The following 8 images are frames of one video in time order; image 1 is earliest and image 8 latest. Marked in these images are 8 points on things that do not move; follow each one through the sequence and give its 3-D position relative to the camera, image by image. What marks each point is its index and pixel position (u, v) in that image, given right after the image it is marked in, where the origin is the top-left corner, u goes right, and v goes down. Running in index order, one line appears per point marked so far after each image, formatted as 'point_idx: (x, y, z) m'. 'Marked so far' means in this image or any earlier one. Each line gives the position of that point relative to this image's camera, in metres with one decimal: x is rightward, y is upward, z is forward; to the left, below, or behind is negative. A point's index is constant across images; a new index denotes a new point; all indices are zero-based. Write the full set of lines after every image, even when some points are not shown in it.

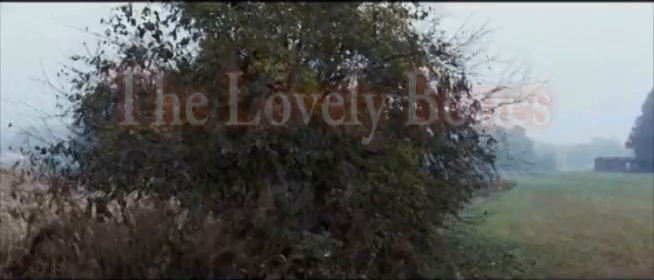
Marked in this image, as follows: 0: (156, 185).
0: (-2.3, -0.6, +10.2) m
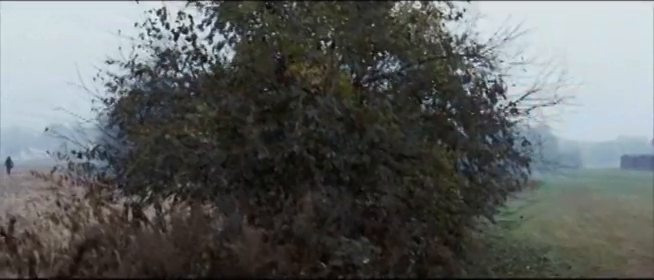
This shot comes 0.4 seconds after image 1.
0: (-1.8, -0.7, +10.2) m
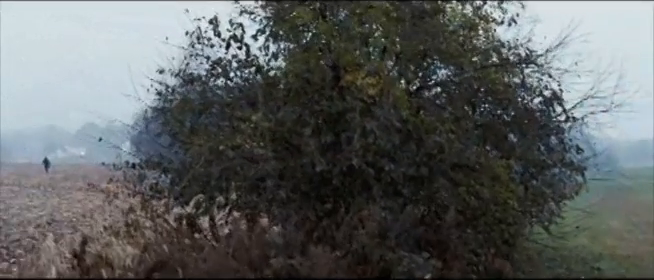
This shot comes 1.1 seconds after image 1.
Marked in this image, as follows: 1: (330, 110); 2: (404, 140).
0: (-1.1, -0.9, +10.1) m
1: (+0.1, +0.4, +9.8) m
2: (+1.0, 0.0, +9.7) m
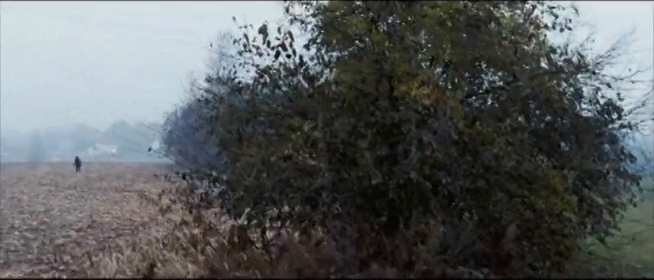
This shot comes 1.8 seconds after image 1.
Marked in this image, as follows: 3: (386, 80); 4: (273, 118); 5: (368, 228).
0: (-0.3, -1.0, +10.0) m
1: (+0.8, +0.3, +9.6) m
2: (+1.7, -0.2, +9.6) m
3: (+0.8, +0.8, +9.9) m
4: (-0.9, +0.4, +11.1) m
5: (+0.5, -1.1, +9.6) m
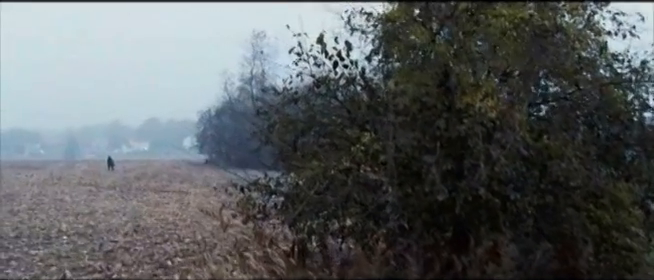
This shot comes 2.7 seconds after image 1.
0: (+0.5, -1.2, +9.8) m
1: (+1.6, +0.1, +9.4) m
2: (+2.6, -0.3, +9.3) m
3: (+1.6, +0.6, +9.7) m
4: (0.0, +0.2, +10.9) m
5: (+1.3, -1.3, +9.4) m
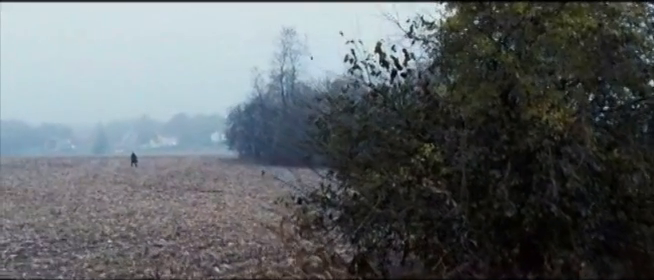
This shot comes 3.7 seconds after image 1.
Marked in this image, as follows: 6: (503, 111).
0: (+1.3, -1.4, +9.6) m
1: (+2.4, -0.1, +9.1) m
2: (+3.4, -0.5, +9.0) m
3: (+2.4, +0.5, +9.5) m
4: (+0.9, 0.0, +10.7) m
5: (+2.1, -1.5, +9.1) m
6: (+2.3, +0.4, +9.5) m
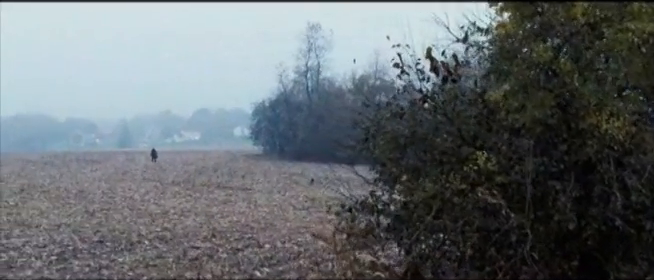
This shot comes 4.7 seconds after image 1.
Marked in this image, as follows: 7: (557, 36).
0: (+2.0, -1.5, +9.4) m
1: (+3.1, -0.2, +8.9) m
2: (+4.0, -0.6, +8.8) m
3: (+3.1, +0.4, +9.2) m
4: (+1.6, -0.1, +10.6) m
5: (+2.8, -1.6, +8.9) m
6: (+3.0, +0.3, +9.2) m
7: (+3.0, +1.4, +9.6) m
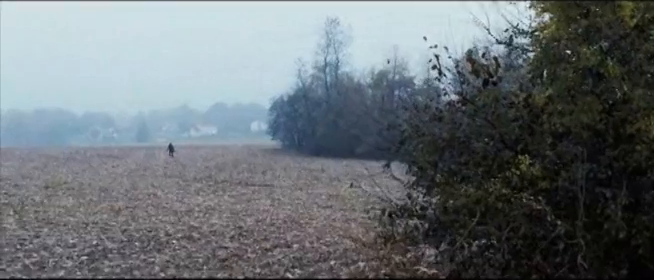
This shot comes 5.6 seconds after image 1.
0: (+2.5, -1.5, +9.3) m
1: (+3.6, -0.3, +8.7) m
2: (+4.5, -0.7, +8.6) m
3: (+3.6, +0.3, +9.0) m
4: (+2.1, -0.1, +10.4) m
5: (+3.3, -1.7, +8.8) m
6: (+3.5, +0.2, +9.0) m
7: (+3.5, +1.3, +9.4) m
